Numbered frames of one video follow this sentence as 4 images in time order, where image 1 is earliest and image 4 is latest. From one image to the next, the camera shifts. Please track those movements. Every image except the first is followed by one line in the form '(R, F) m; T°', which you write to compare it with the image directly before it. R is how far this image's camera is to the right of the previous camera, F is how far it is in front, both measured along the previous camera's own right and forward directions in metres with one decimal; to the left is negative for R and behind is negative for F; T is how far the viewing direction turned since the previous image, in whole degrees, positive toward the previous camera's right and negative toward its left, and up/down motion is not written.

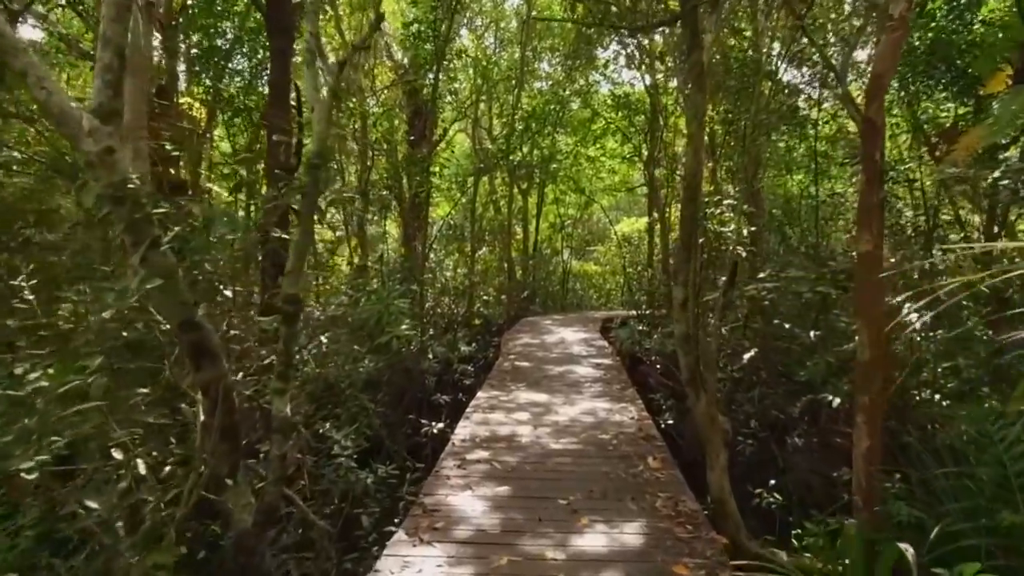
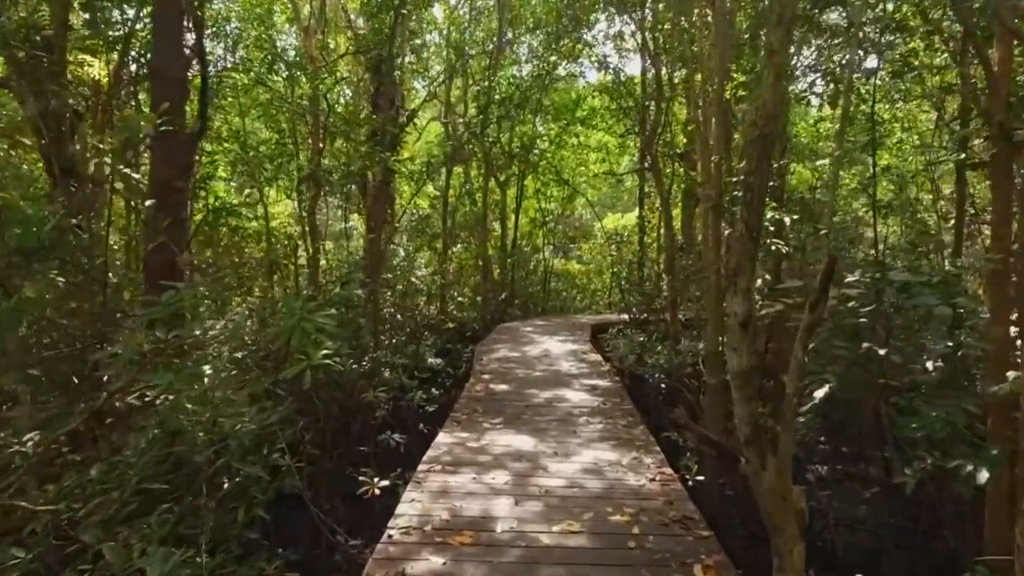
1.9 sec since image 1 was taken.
(0.0, +1.5) m; +2°
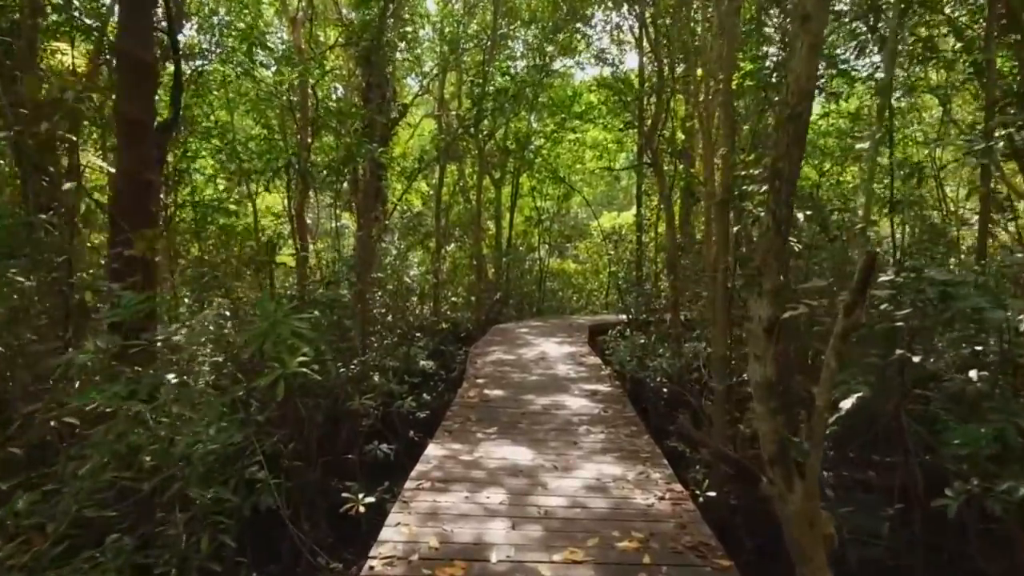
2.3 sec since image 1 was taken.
(0.0, +0.3) m; 0°
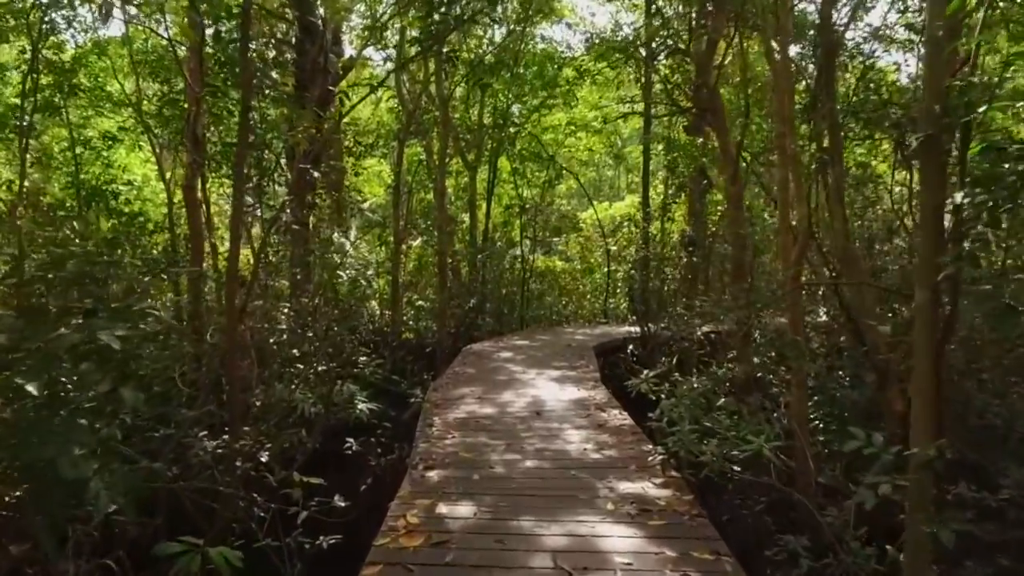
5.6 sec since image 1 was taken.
(0.0, +2.6) m; +2°
